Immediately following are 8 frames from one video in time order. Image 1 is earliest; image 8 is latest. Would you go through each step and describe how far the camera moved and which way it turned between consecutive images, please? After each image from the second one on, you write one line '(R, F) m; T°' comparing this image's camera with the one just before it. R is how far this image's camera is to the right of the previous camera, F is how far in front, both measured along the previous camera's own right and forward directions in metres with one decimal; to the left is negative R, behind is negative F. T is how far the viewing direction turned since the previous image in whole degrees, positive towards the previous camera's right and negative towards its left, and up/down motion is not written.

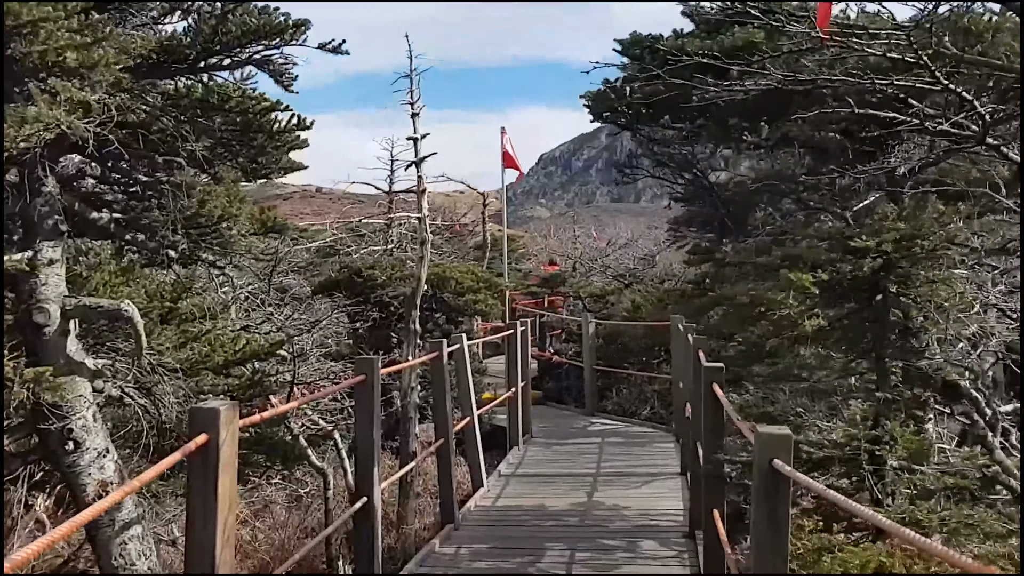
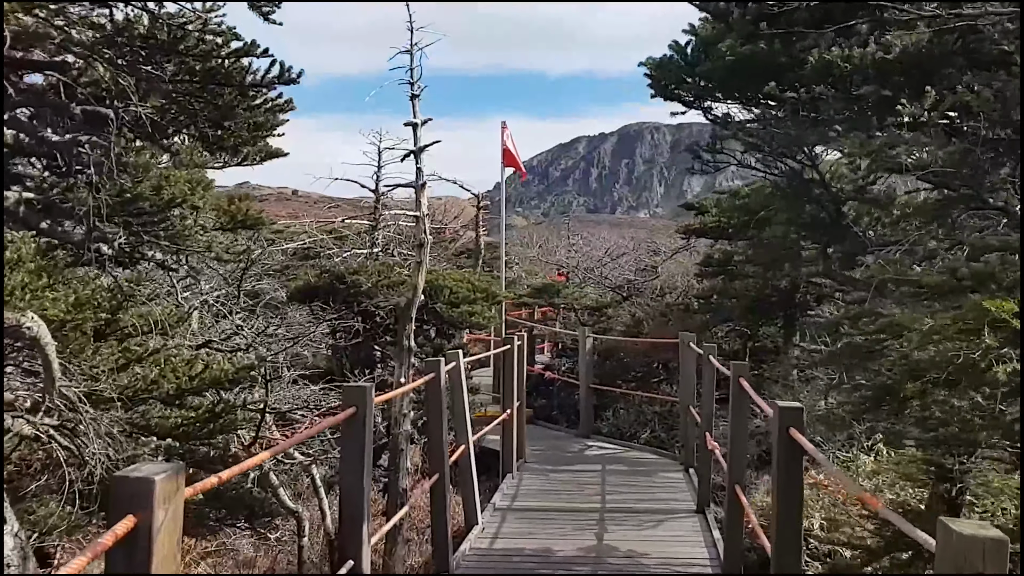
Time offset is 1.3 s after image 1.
(-0.3, +1.0) m; +2°
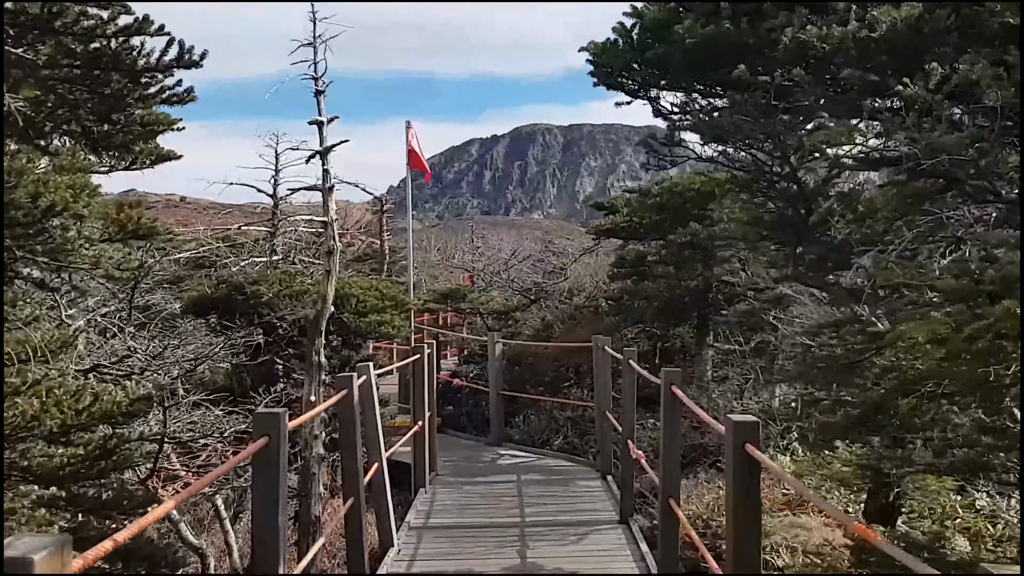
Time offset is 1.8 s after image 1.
(-0.2, +0.4) m; +7°
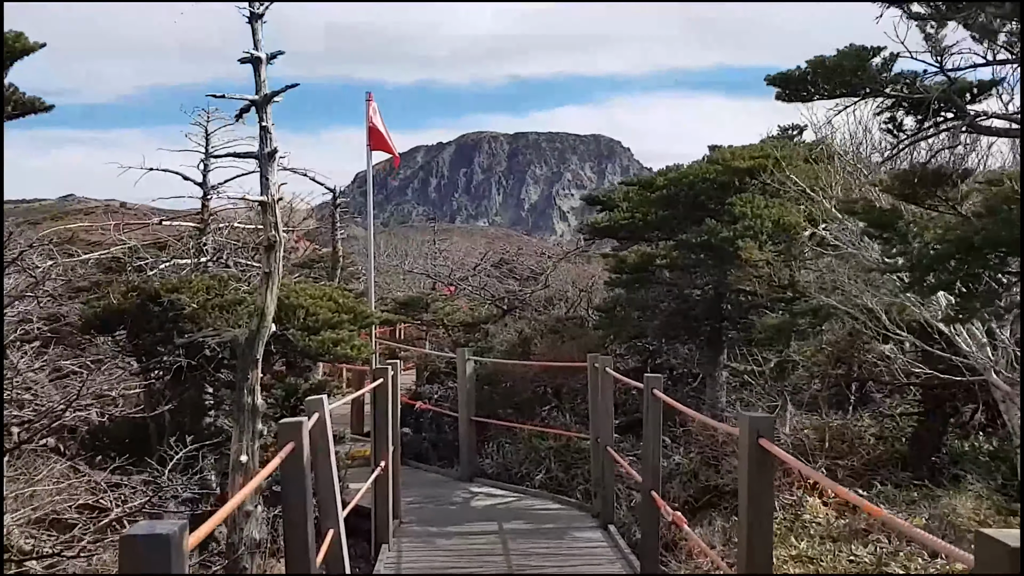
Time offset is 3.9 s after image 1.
(-0.4, +1.7) m; +4°
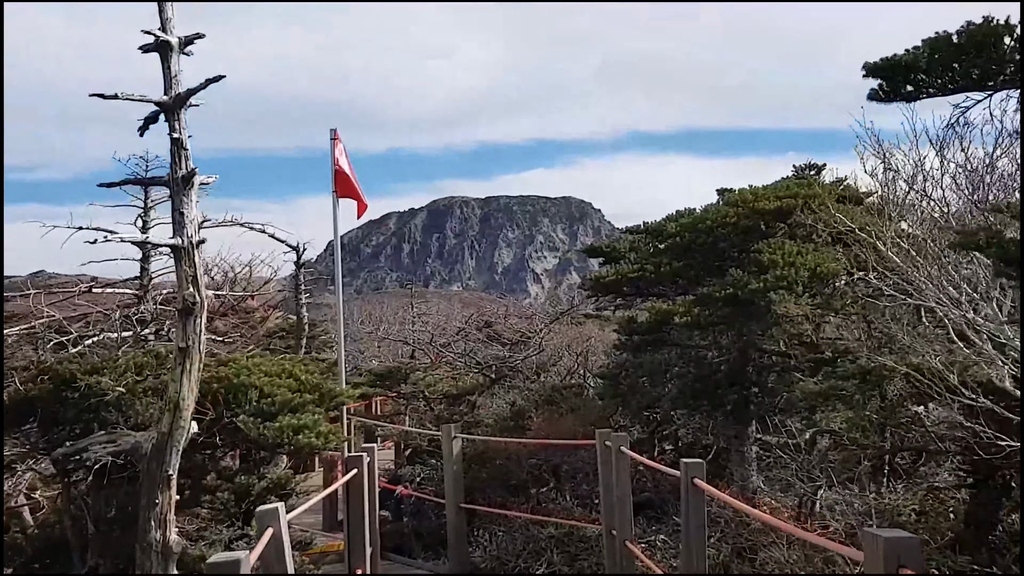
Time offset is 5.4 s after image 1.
(-0.2, +1.2) m; +2°
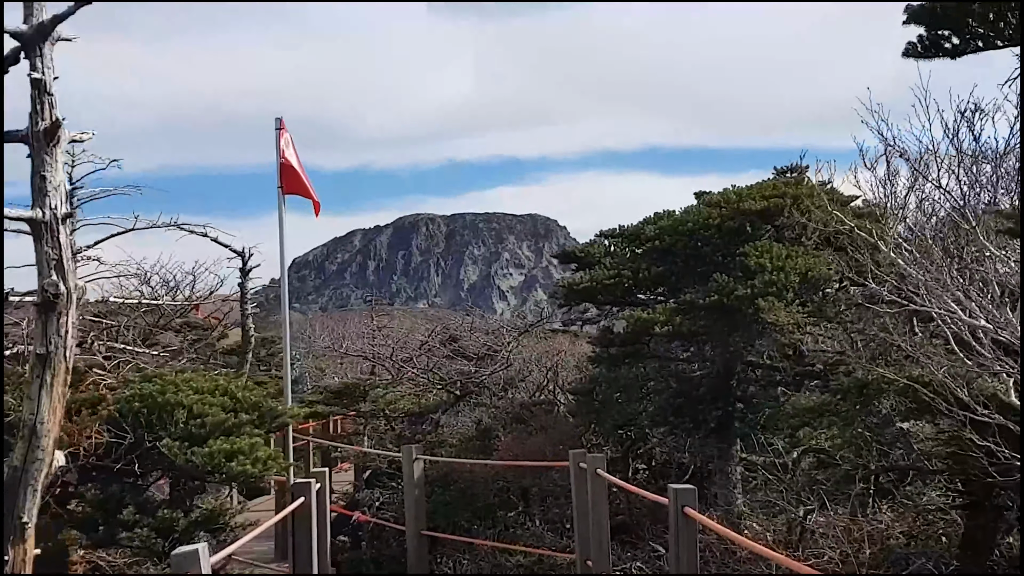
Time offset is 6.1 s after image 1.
(0.0, +0.6) m; +2°
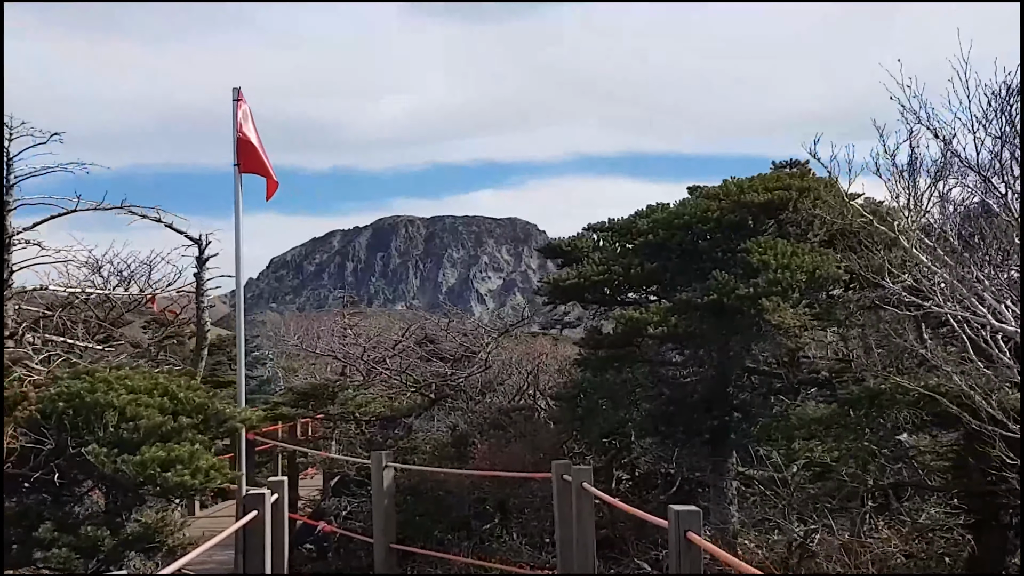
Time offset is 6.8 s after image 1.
(0.0, +0.6) m; +1°
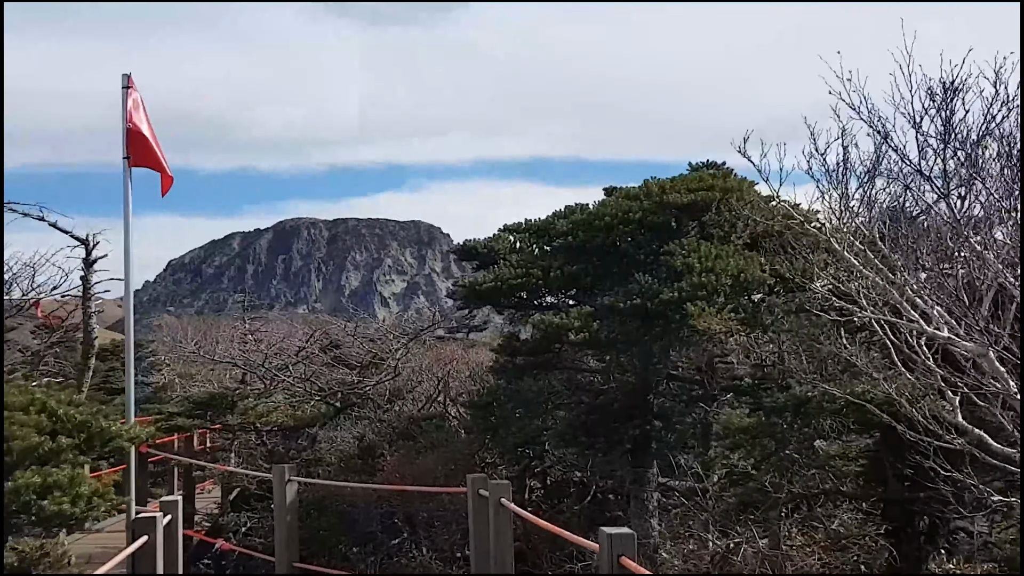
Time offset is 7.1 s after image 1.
(0.0, +0.4) m; +6°
